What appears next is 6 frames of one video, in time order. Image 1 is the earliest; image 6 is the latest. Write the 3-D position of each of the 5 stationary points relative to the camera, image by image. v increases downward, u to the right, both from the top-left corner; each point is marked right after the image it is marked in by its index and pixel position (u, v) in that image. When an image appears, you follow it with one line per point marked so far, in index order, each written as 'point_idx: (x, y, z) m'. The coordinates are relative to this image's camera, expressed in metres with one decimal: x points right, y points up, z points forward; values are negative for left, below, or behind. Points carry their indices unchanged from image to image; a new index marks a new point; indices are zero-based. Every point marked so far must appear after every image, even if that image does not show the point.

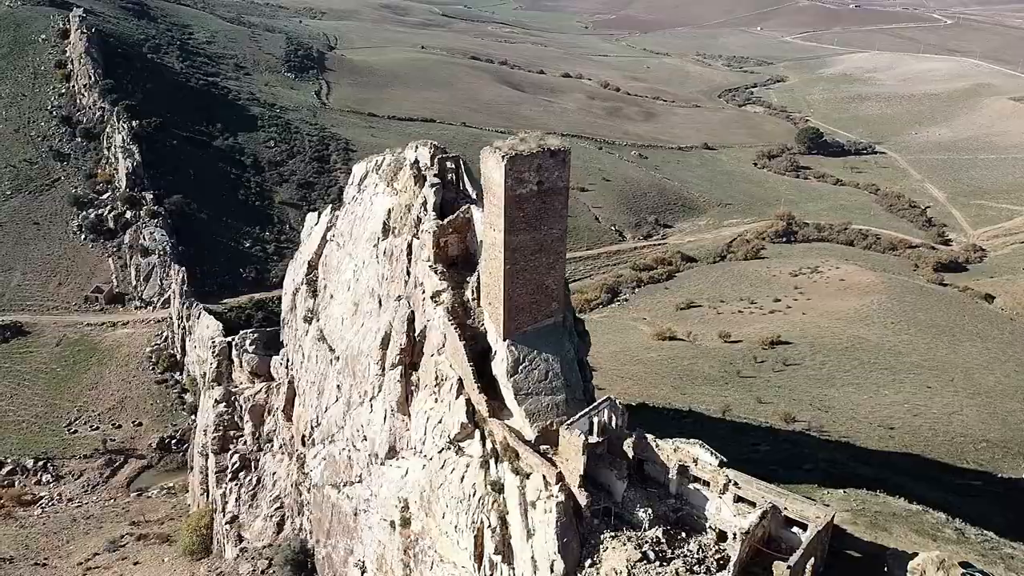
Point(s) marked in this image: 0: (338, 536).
0: (-4.0, -5.7, +17.8) m
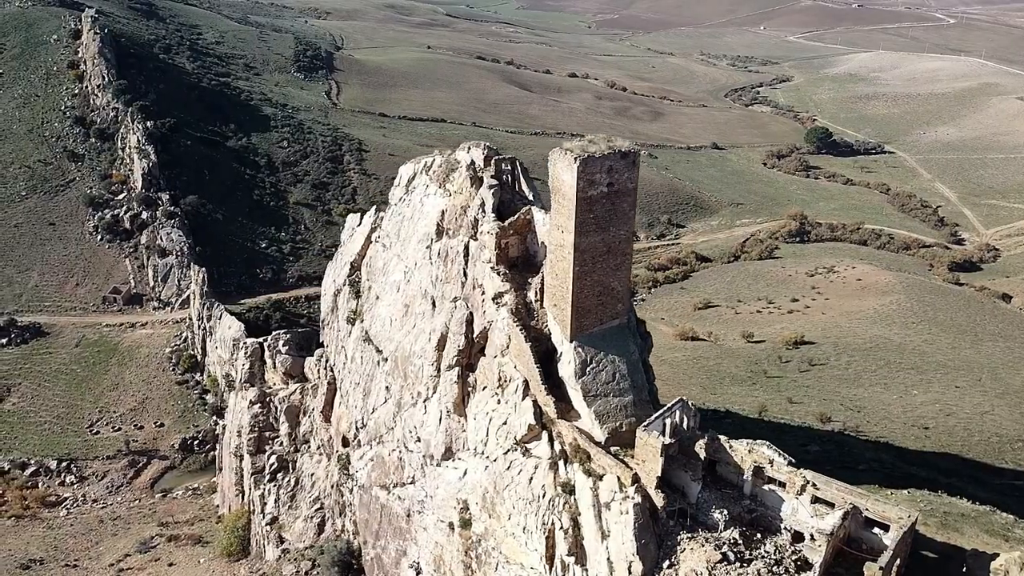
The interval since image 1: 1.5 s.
0: (-2.8, -5.7, +17.8) m
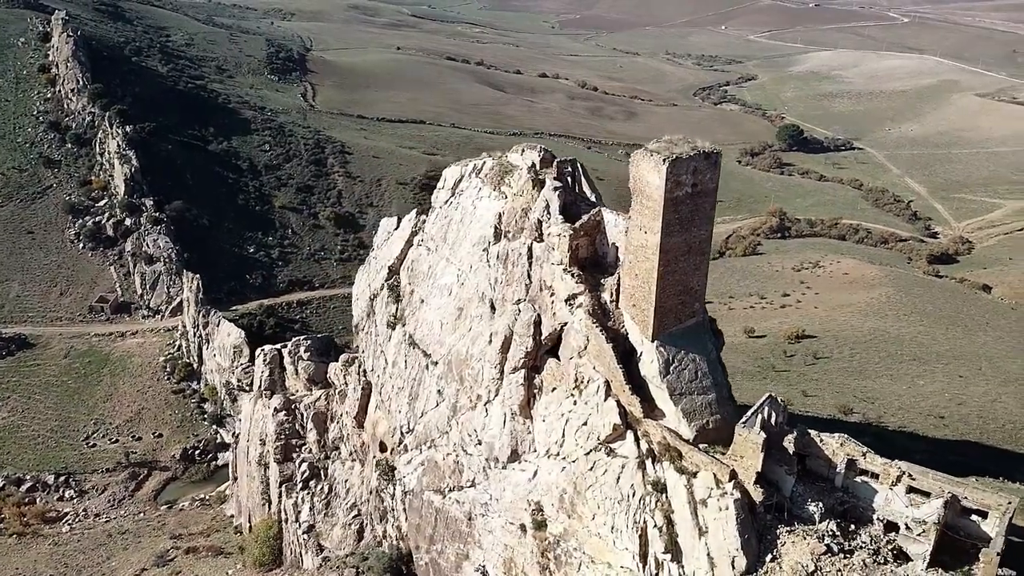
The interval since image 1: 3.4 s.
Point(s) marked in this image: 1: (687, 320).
0: (-1.5, -5.8, +17.8) m
1: (+3.2, -0.6, +14.1) m
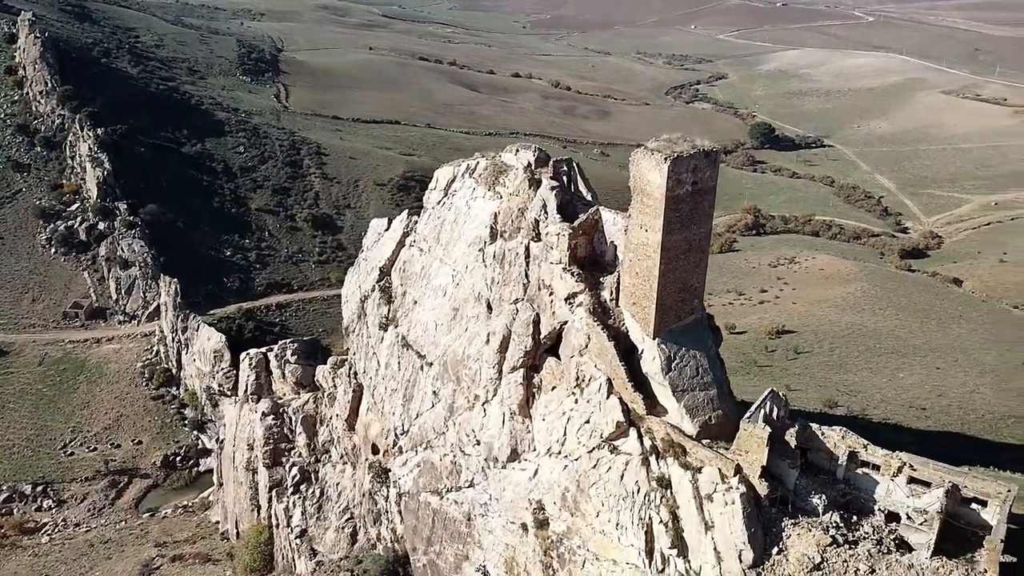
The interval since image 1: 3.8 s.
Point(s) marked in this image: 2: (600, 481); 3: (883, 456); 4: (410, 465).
0: (-1.5, -5.8, +17.7) m
1: (+3.2, -0.5, +14.3) m
2: (+1.6, -3.4, +13.9) m
3: (+6.0, -2.7, +12.7) m
4: (-2.5, -4.3, +19.1) m
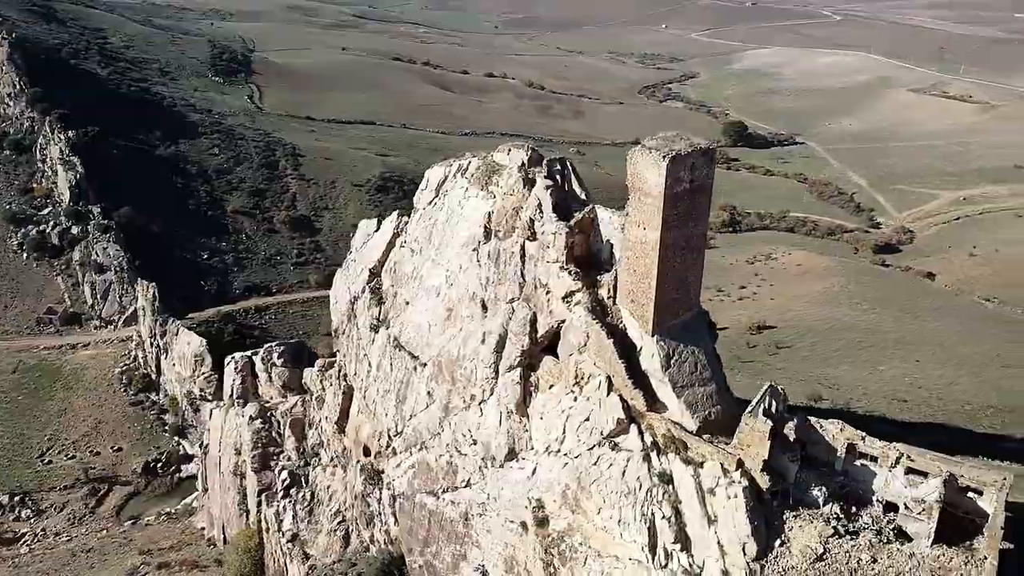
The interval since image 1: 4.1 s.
0: (-1.6, -5.8, +17.7) m
1: (+3.2, -0.5, +14.4) m
2: (+1.6, -3.4, +14.0) m
3: (+6.1, -2.6, +13.0) m
4: (-2.6, -4.4, +19.1) m
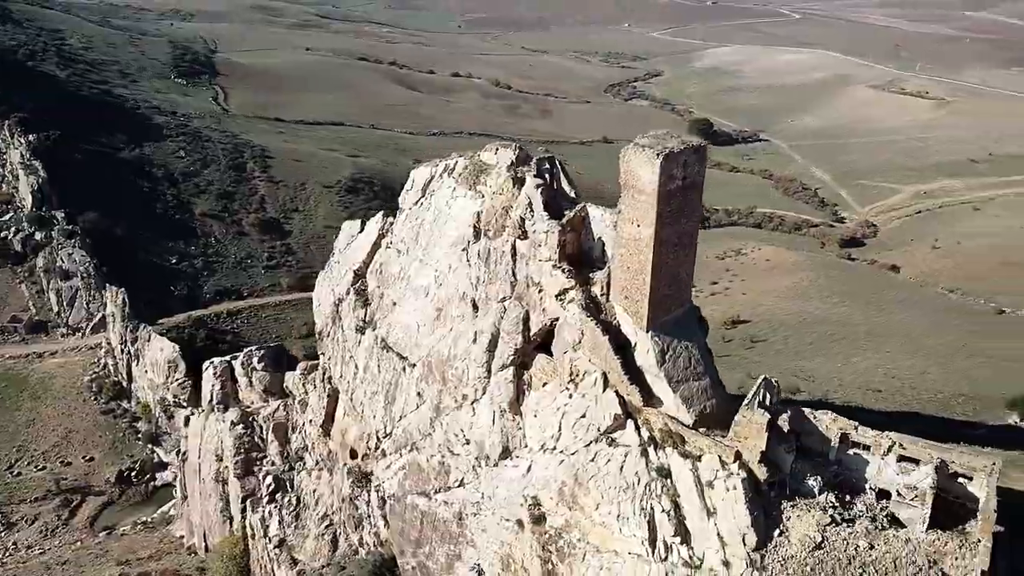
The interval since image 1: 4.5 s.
0: (-1.7, -5.8, +17.7) m
1: (+3.1, -0.4, +14.6) m
2: (+1.6, -3.3, +14.1) m
3: (+6.1, -2.5, +13.3) m
4: (-2.8, -4.4, +19.0) m
